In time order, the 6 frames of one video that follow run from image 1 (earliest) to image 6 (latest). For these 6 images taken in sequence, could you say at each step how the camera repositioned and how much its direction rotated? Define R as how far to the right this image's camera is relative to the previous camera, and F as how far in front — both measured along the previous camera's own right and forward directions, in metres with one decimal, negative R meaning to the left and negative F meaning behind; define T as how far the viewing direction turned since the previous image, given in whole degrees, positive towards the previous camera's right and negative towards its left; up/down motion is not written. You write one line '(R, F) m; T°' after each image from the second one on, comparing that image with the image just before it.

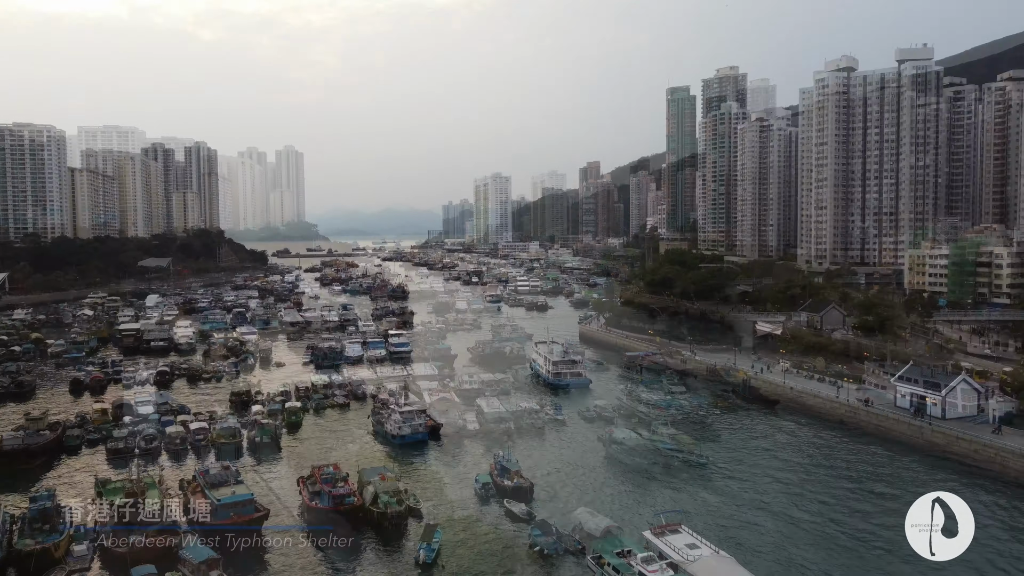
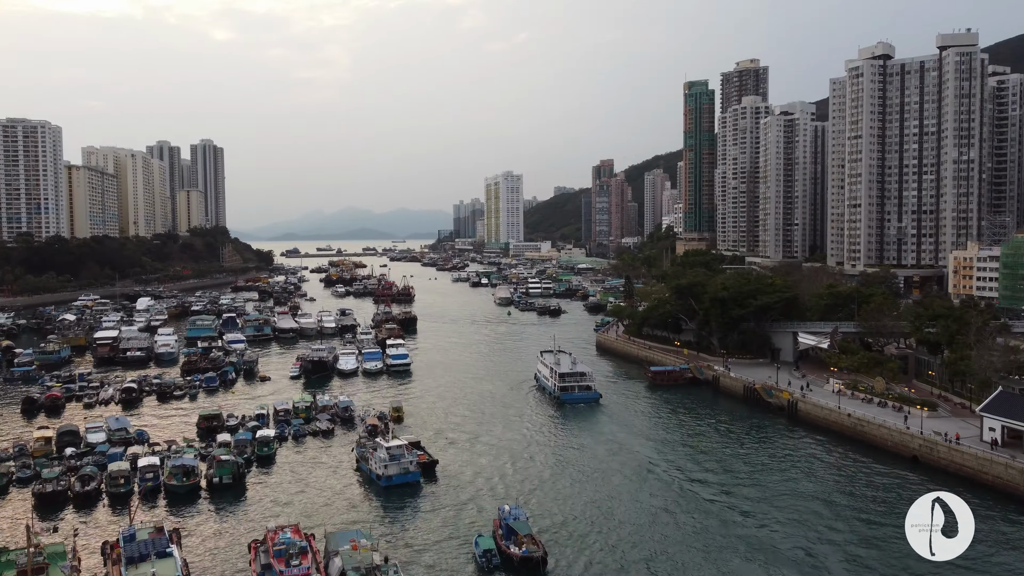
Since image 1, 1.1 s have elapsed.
(0.0, +3.5) m; -1°
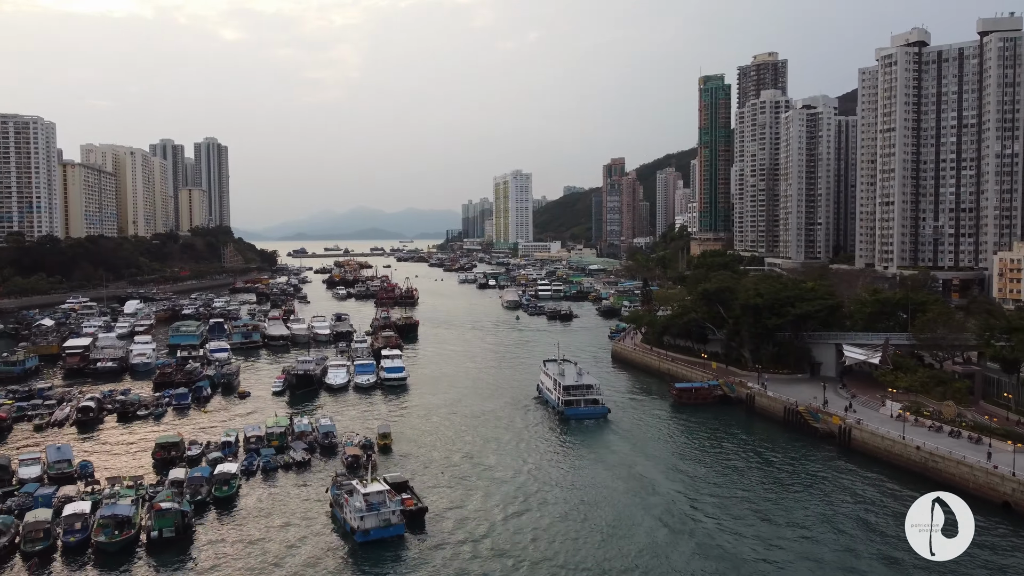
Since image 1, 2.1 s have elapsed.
(+0.1, +3.2) m; -1°
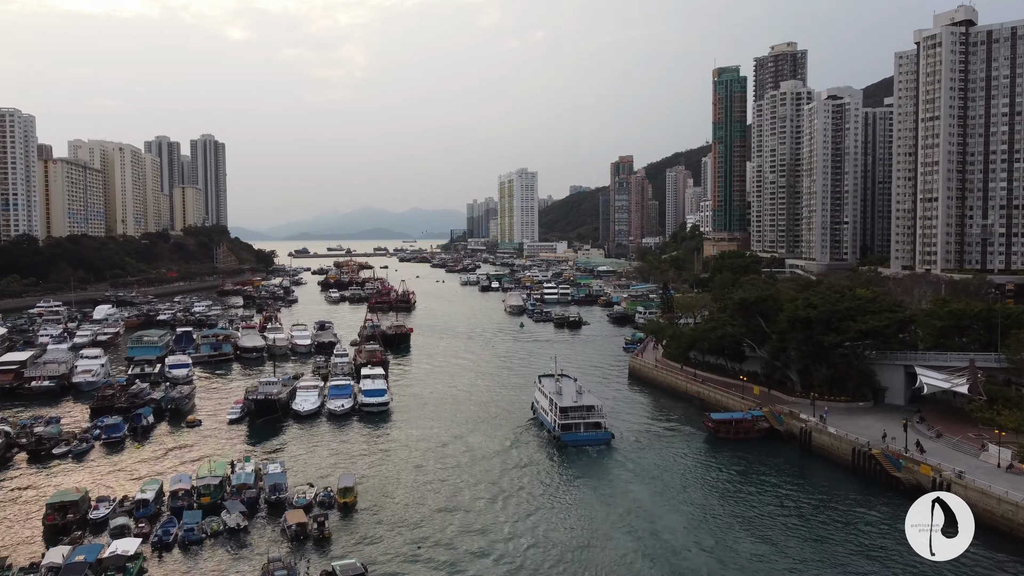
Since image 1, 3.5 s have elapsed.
(+0.1, +4.5) m; 0°
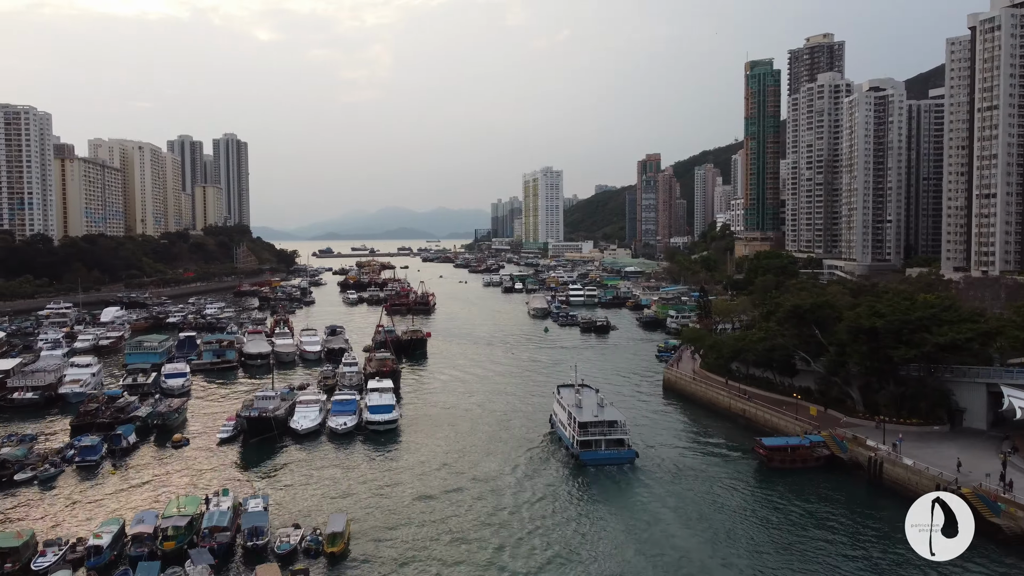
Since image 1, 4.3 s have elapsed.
(+0.1, +2.6) m; -2°
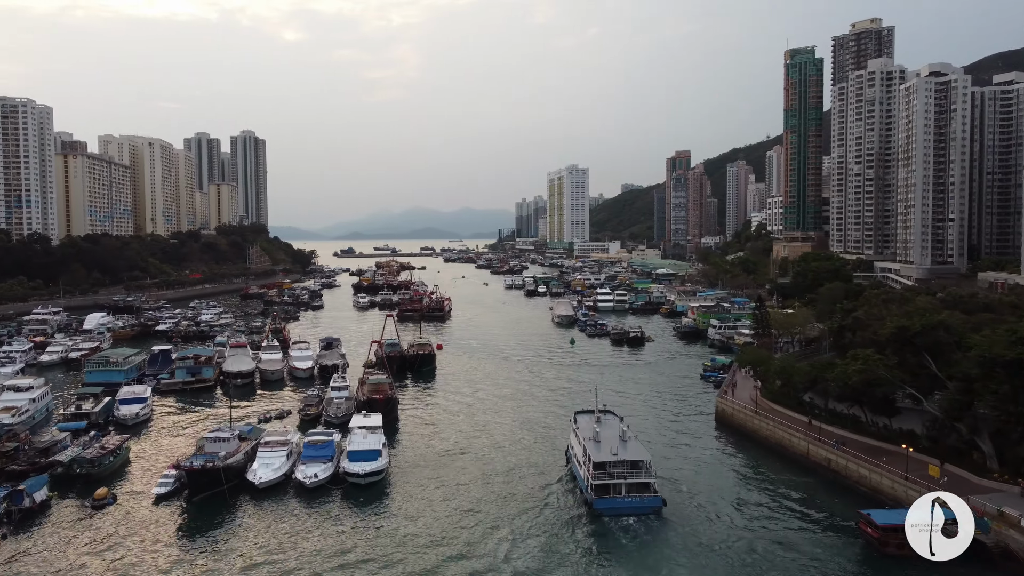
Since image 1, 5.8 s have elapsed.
(+0.1, +4.8) m; -2°
